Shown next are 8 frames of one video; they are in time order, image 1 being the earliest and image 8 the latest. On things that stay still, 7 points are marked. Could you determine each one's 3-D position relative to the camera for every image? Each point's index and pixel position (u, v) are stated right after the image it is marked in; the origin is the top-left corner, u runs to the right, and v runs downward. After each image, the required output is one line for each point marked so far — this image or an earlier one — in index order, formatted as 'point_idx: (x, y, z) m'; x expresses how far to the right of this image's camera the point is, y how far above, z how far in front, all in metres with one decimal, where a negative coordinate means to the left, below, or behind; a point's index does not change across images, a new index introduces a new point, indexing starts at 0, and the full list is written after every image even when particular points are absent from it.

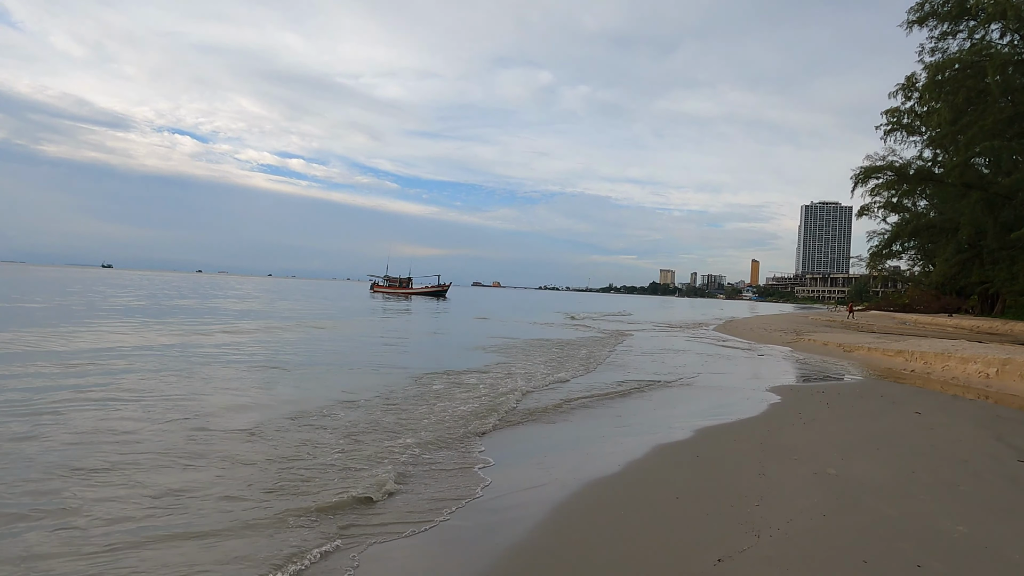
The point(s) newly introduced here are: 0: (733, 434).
0: (+3.1, -2.1, +7.7) m
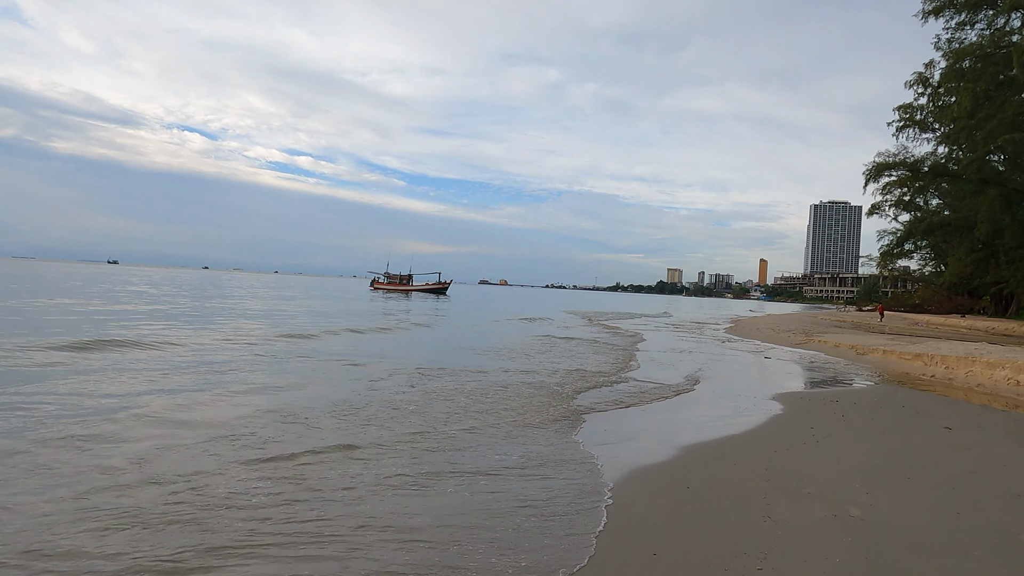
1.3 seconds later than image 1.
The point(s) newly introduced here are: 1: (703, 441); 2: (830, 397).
0: (+2.8, -2.1, +6.8) m
1: (+2.5, -2.1, +7.2) m
2: (+5.2, -1.9, +9.3) m
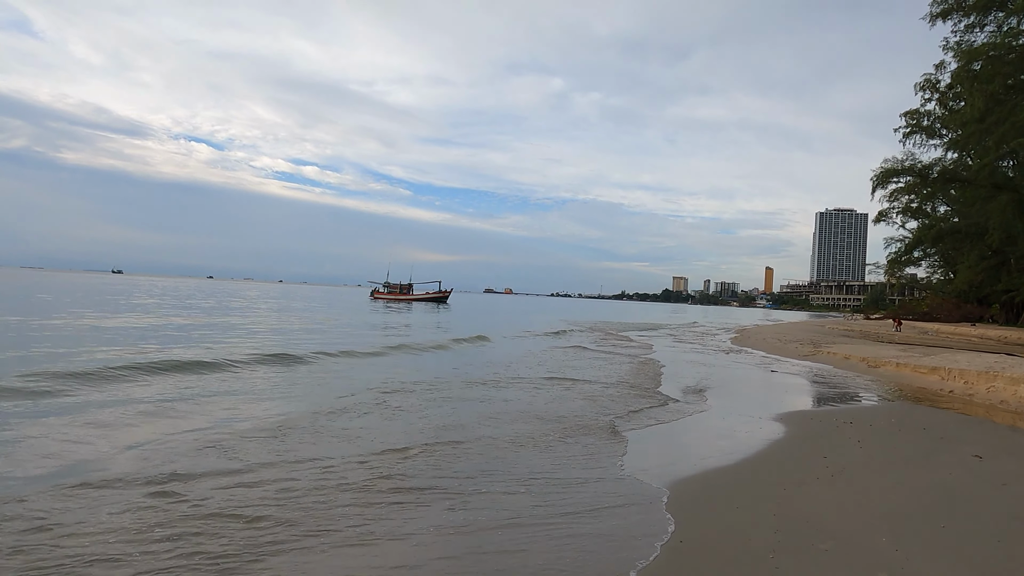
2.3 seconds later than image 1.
0: (+2.5, -2.2, +6.2) m
1: (+2.2, -2.2, +6.6) m
2: (+5.0, -2.1, +8.6) m
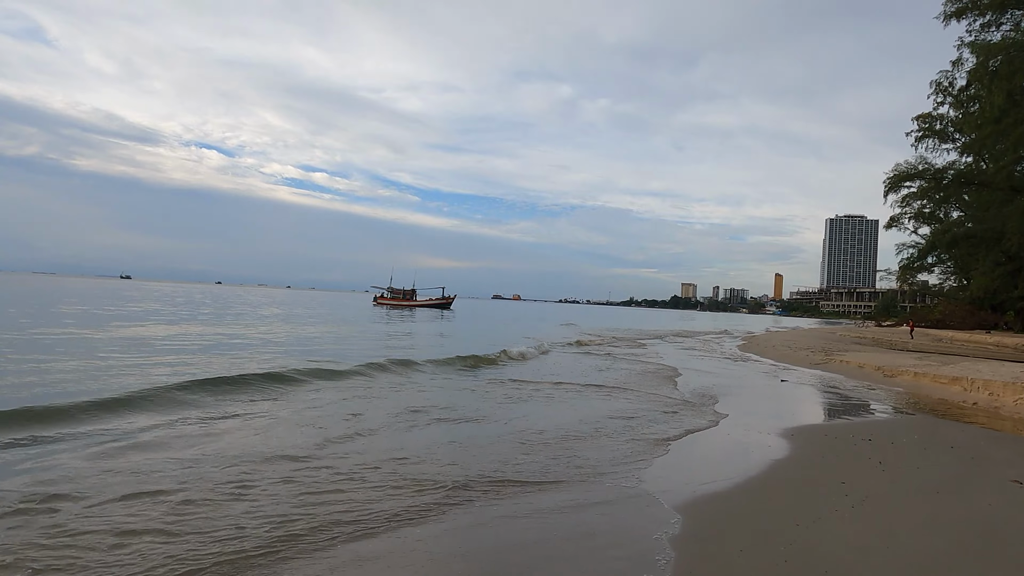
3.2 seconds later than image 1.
0: (+2.3, -2.2, +5.5) m
1: (+2.0, -2.2, +5.9) m
2: (+4.9, -2.1, +7.9) m
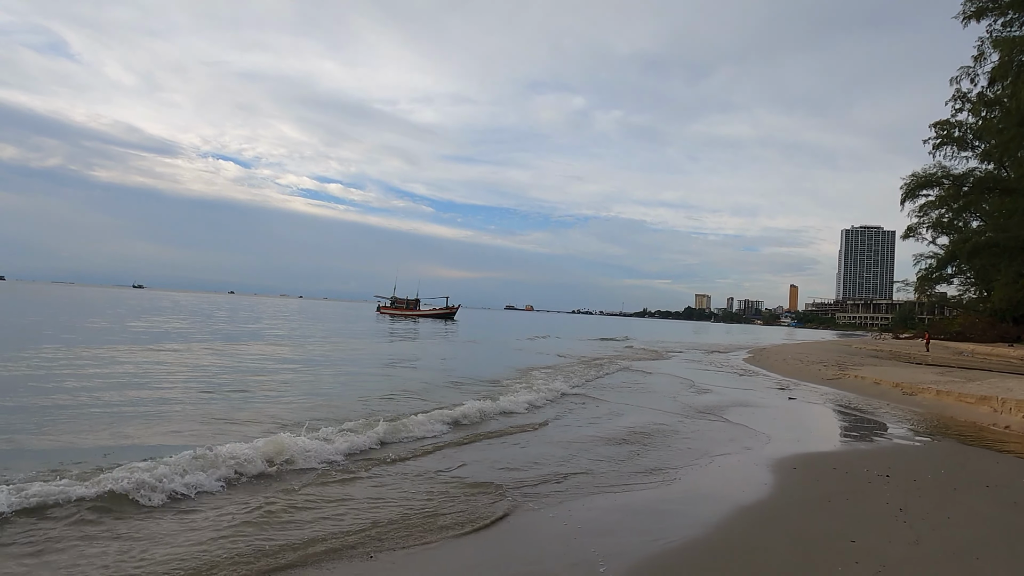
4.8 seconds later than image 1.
0: (+1.8, -2.3, +4.6) m
1: (+1.6, -2.3, +5.0) m
2: (+4.4, -2.2, +6.9) m
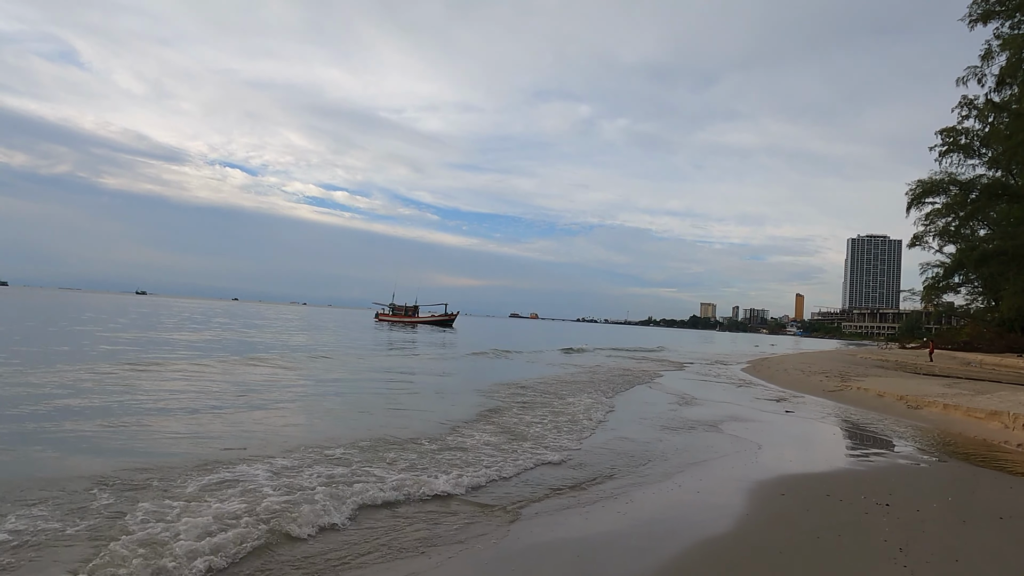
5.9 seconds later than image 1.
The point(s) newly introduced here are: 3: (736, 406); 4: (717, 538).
0: (+1.5, -2.3, +4.0) m
1: (+1.2, -2.3, +4.4) m
2: (+4.1, -2.3, +6.3) m
3: (+6.0, -3.1, +14.8) m
4: (+2.1, -2.3, +5.2) m
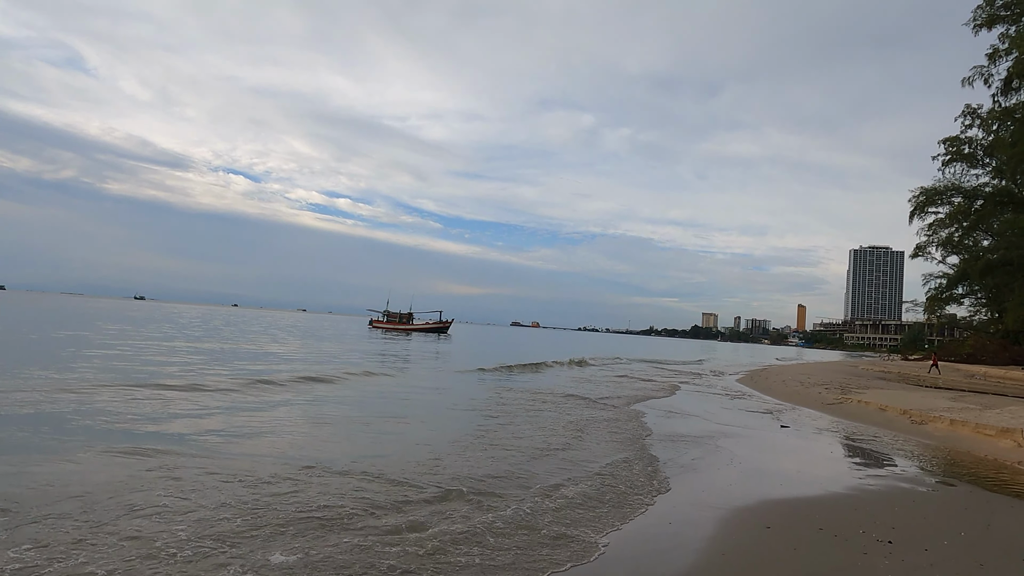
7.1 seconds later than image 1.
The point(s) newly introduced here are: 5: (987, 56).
0: (+1.0, -2.3, +3.3) m
1: (+0.7, -2.3, +3.8) m
2: (+3.6, -2.3, +5.6) m
3: (+5.6, -3.3, +14.1) m
4: (+1.6, -2.3, +4.6) m
5: (+14.0, +6.8, +16.3) m
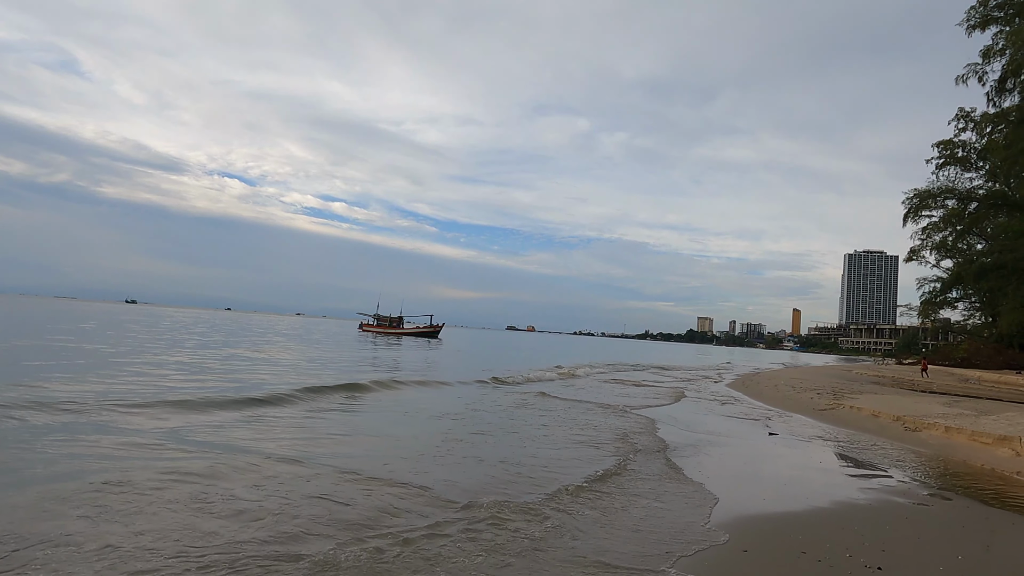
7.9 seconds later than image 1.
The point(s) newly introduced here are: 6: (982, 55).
0: (+0.6, -2.2, +2.9) m
1: (+0.4, -2.3, +3.3) m
2: (+3.2, -2.3, +5.2) m
3: (+5.1, -3.4, +13.7) m
4: (+1.2, -2.3, +4.1) m
5: (+13.5, +6.7, +16.0) m
6: (+13.7, +6.8, +16.2) m
